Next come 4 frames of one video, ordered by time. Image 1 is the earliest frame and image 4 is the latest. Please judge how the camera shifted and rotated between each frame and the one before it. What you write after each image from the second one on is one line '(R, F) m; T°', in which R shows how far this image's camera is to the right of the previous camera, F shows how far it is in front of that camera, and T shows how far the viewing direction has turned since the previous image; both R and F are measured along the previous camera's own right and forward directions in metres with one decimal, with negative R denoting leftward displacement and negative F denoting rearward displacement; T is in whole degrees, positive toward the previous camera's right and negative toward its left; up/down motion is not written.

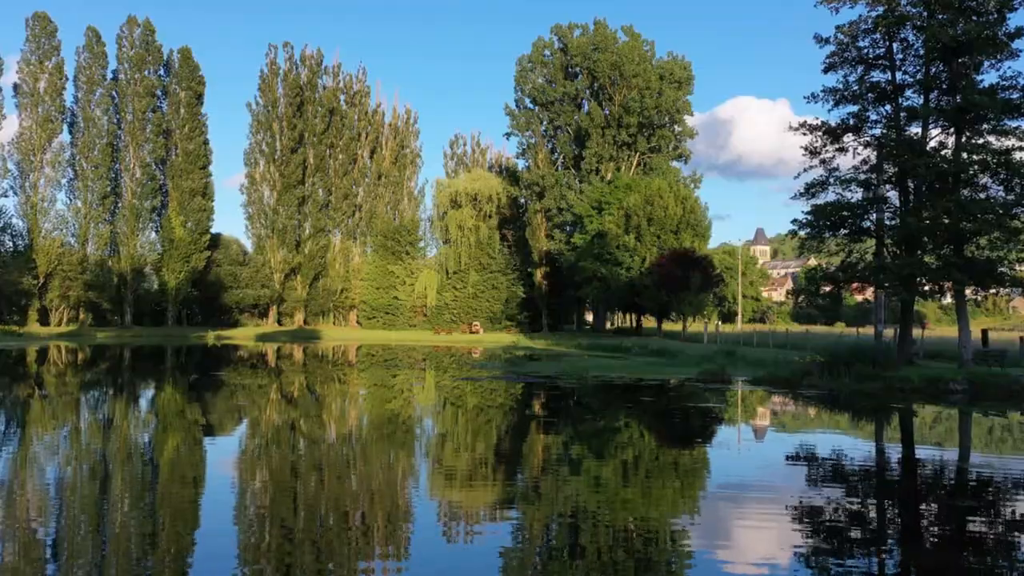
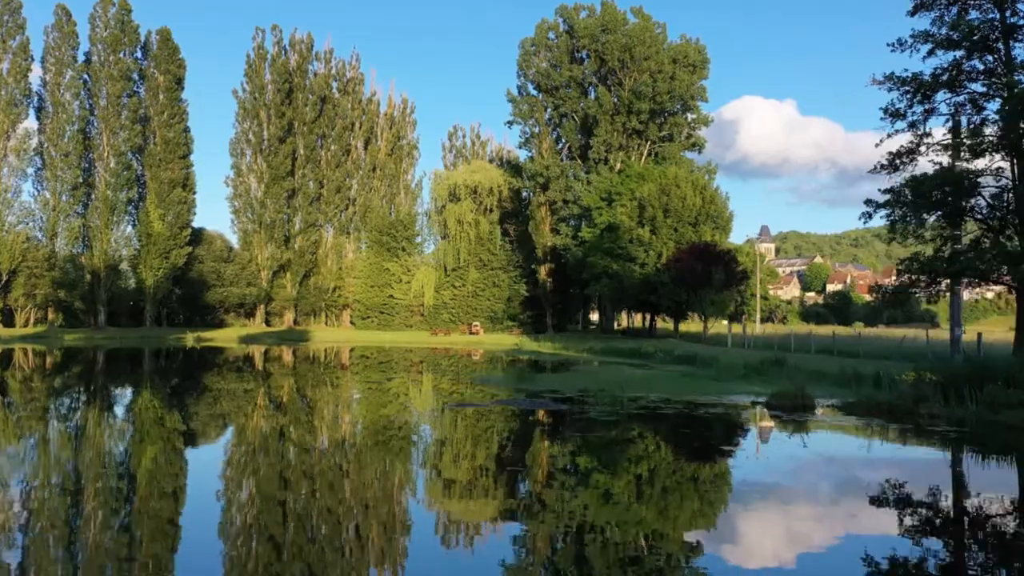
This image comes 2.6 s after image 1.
(-0.1, +1.1) m; 0°
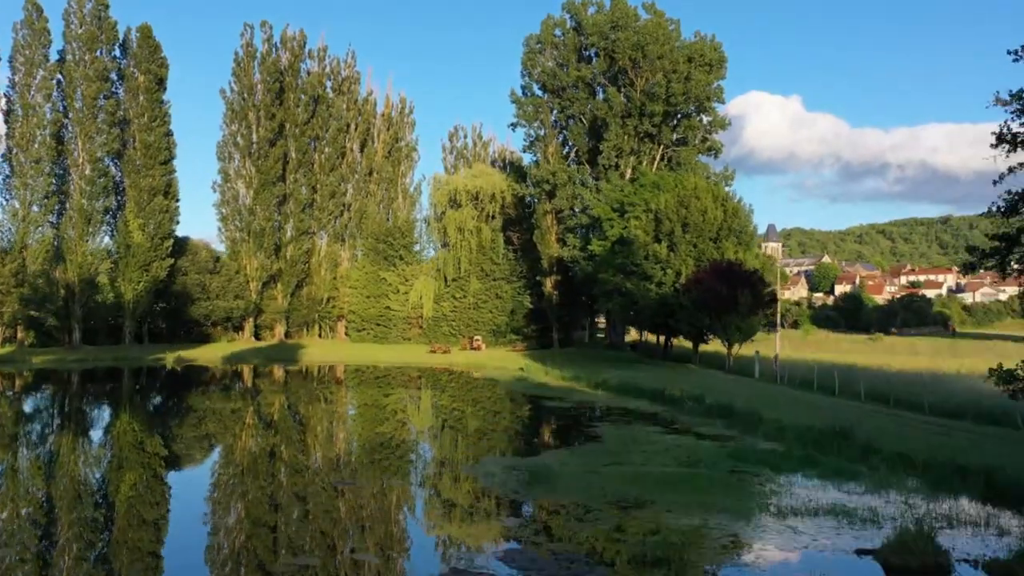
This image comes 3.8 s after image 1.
(0.0, +1.0) m; 0°
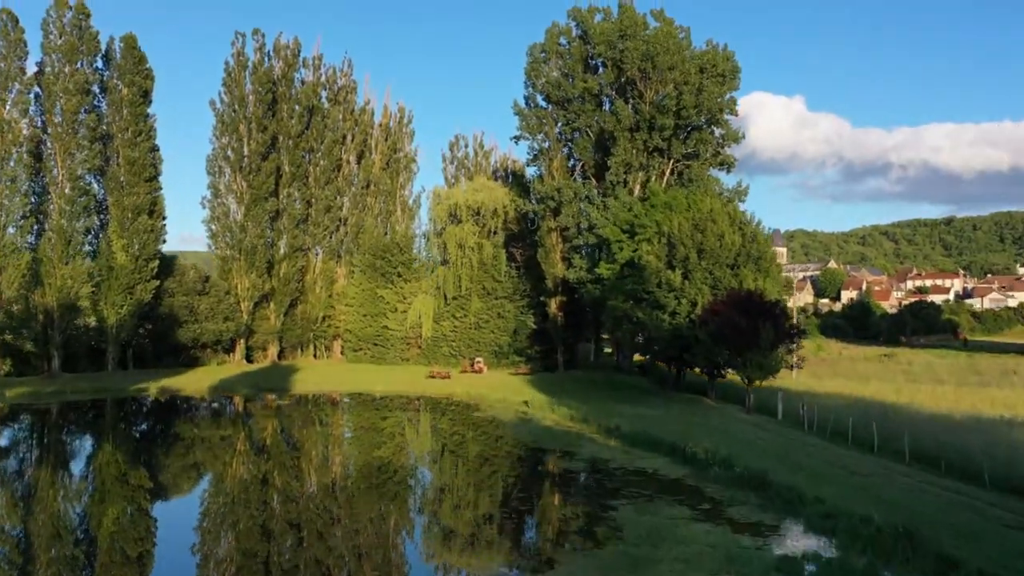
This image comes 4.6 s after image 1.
(0.0, +0.7) m; 0°
